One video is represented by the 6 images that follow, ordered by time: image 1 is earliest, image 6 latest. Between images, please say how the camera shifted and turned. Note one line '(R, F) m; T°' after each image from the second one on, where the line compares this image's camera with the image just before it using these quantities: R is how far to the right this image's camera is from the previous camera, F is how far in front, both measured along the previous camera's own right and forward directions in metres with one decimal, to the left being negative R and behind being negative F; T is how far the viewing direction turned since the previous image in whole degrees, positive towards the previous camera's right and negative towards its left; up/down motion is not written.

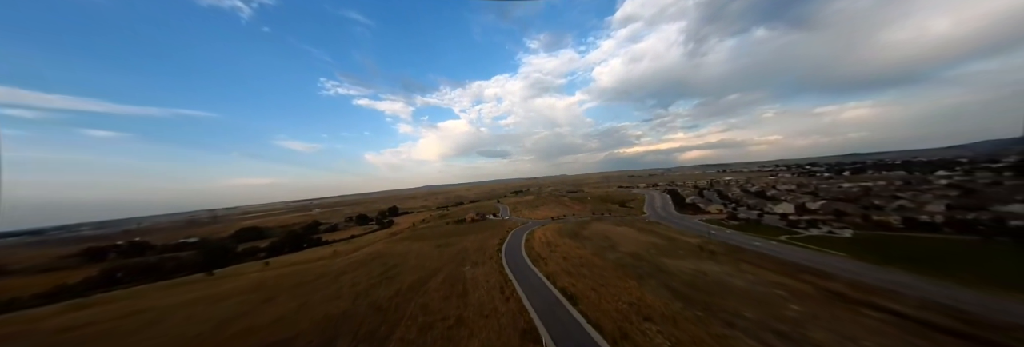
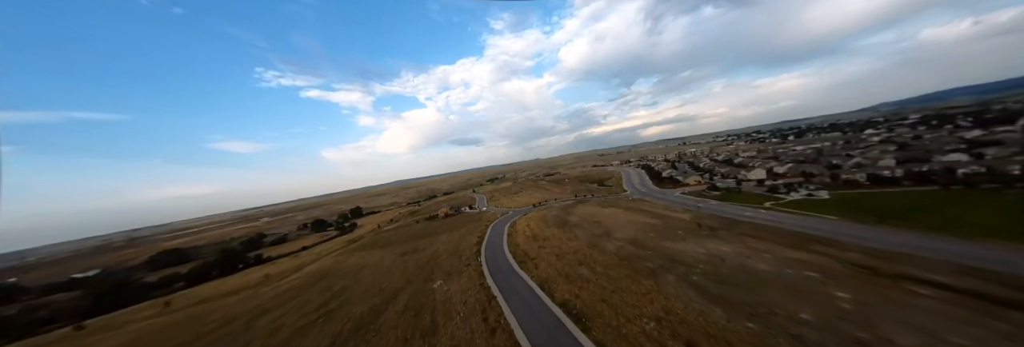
(+0.1, +5.1) m; +6°
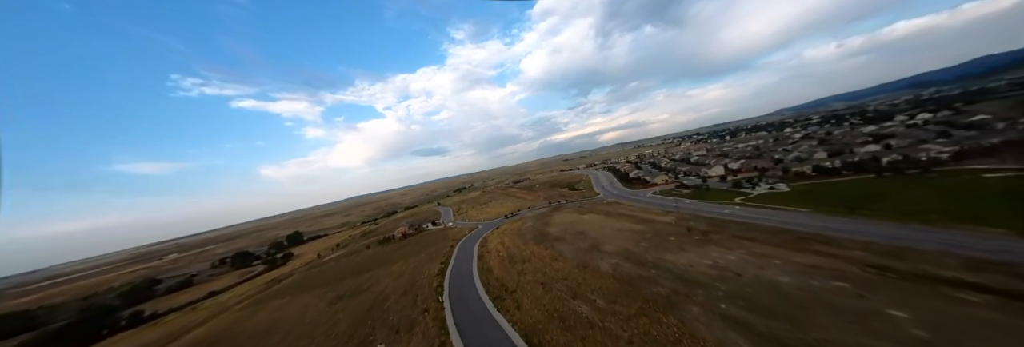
(0.0, +4.6) m; +8°
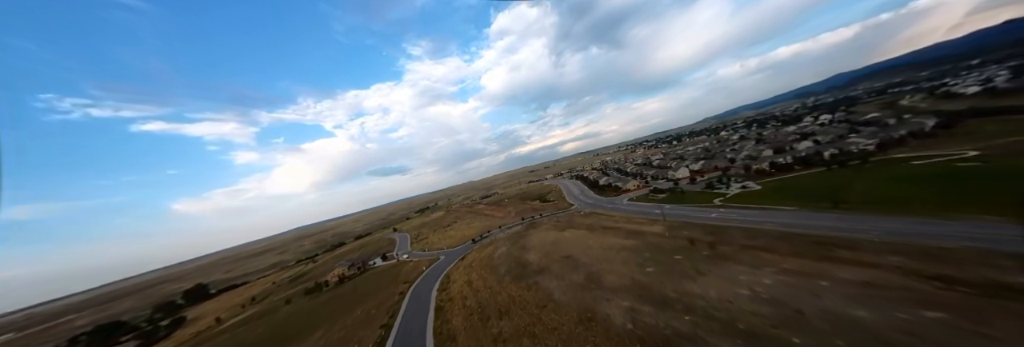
(+0.2, +5.6) m; +8°
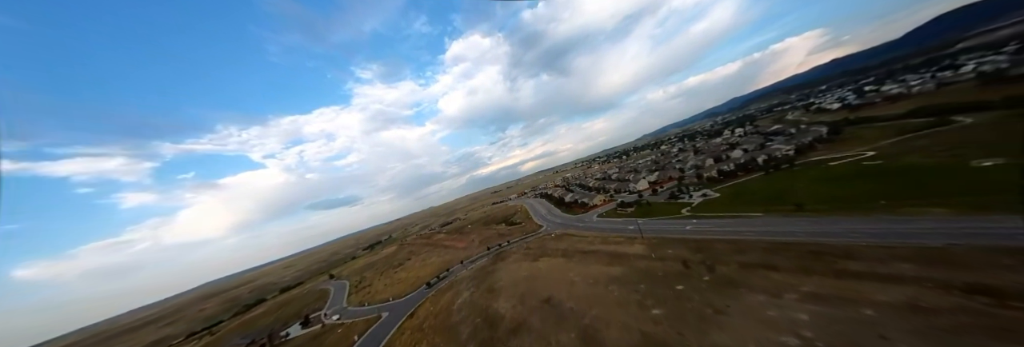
(+0.3, +4.5) m; +9°
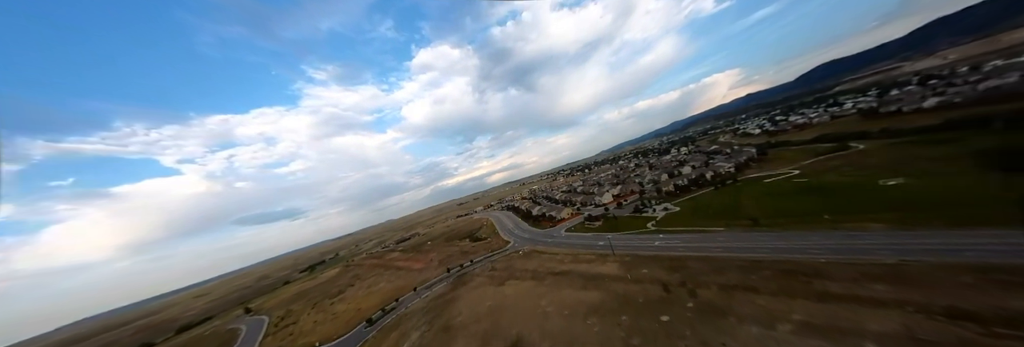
(+0.1, +2.8) m; +8°
